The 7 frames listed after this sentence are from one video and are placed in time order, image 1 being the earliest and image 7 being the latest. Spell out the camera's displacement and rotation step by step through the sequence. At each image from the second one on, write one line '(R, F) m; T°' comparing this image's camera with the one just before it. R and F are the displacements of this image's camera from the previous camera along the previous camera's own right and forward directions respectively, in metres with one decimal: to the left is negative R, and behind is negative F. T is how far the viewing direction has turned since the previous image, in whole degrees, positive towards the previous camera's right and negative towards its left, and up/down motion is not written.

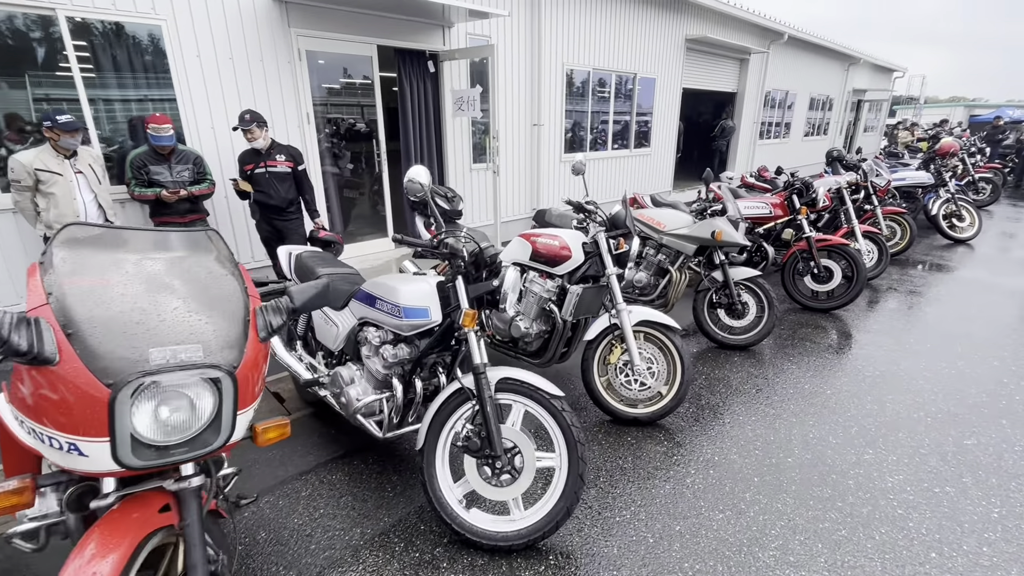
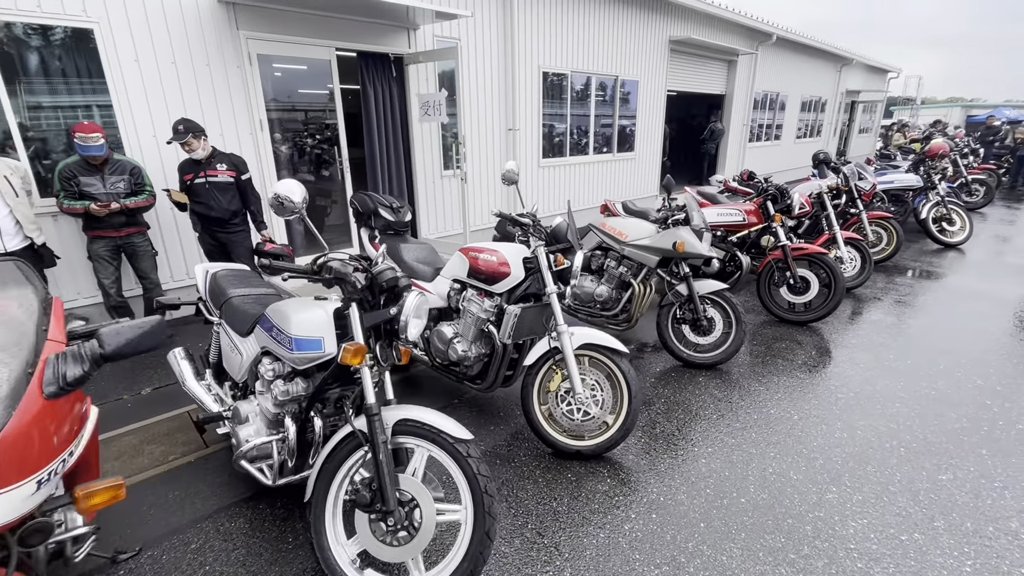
(+0.4, +0.2) m; 0°
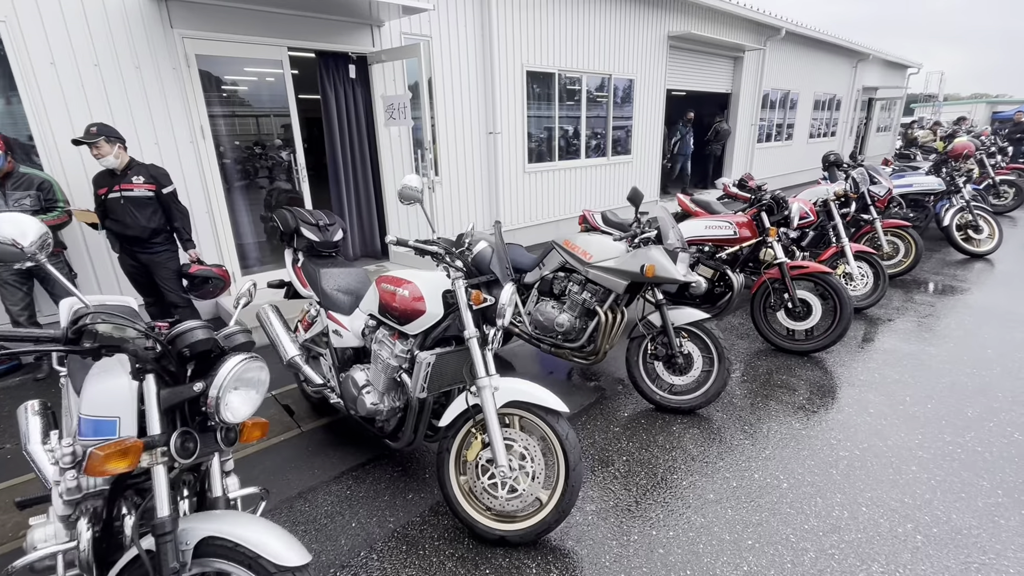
(+0.4, +0.5) m; -2°
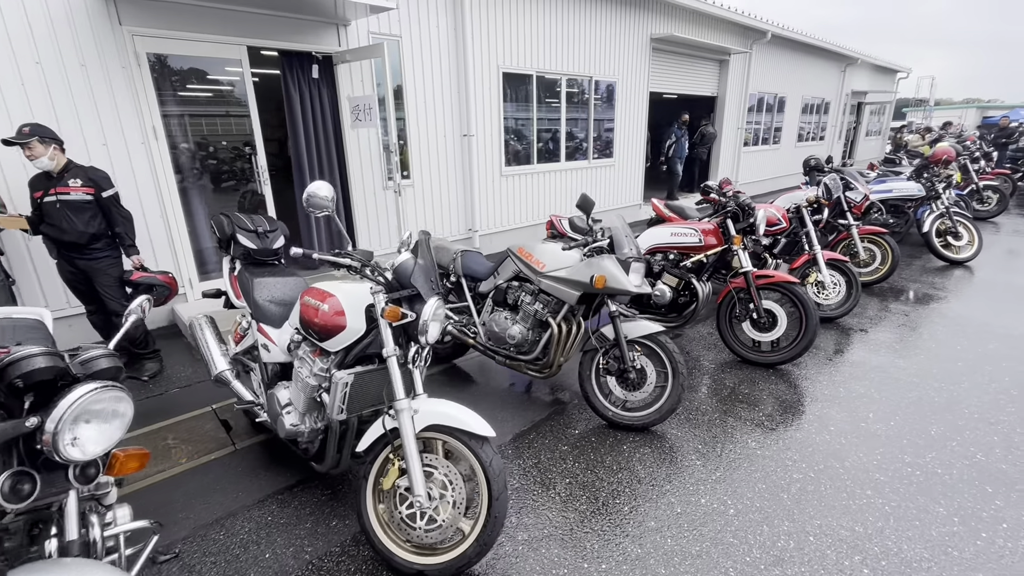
(+0.3, +0.1) m; 0°
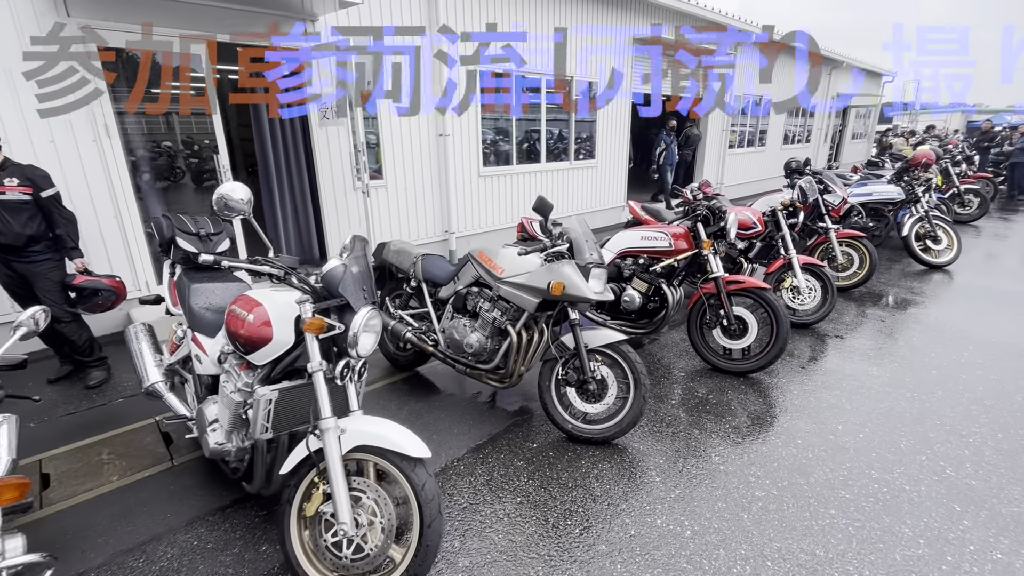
(+0.2, +0.1) m; +1°
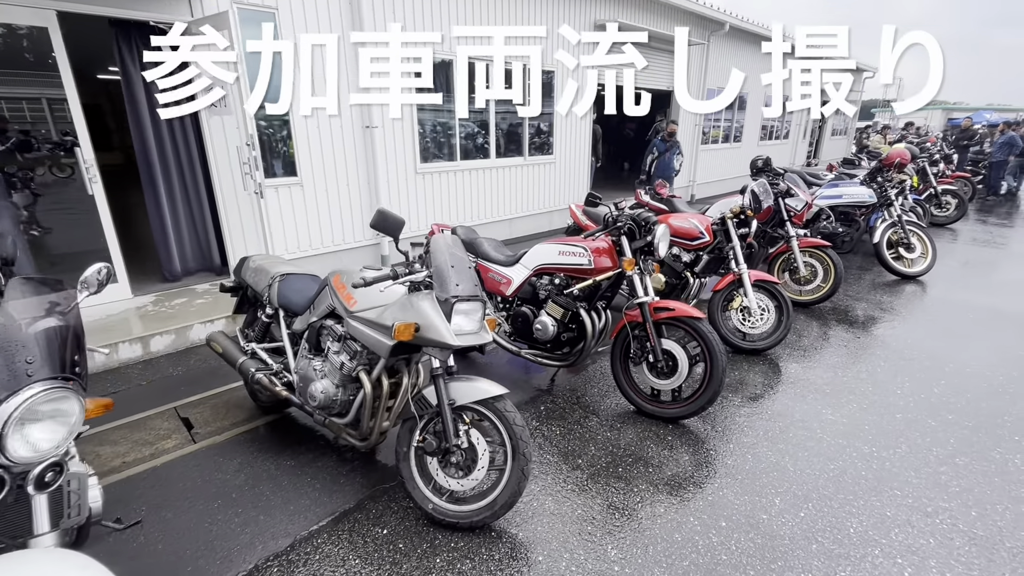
(+0.6, +0.6) m; +1°
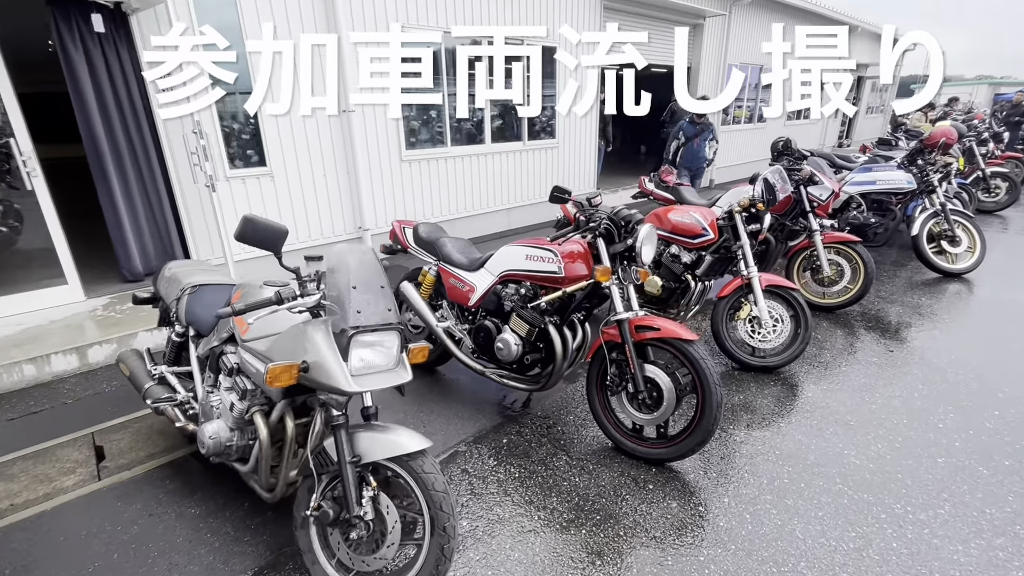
(+0.3, +0.5) m; -3°
